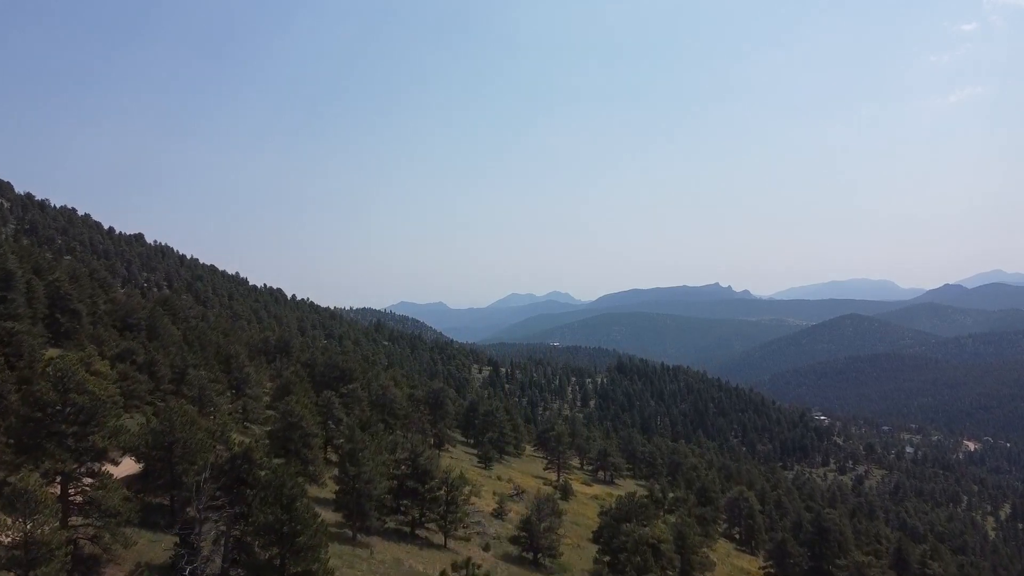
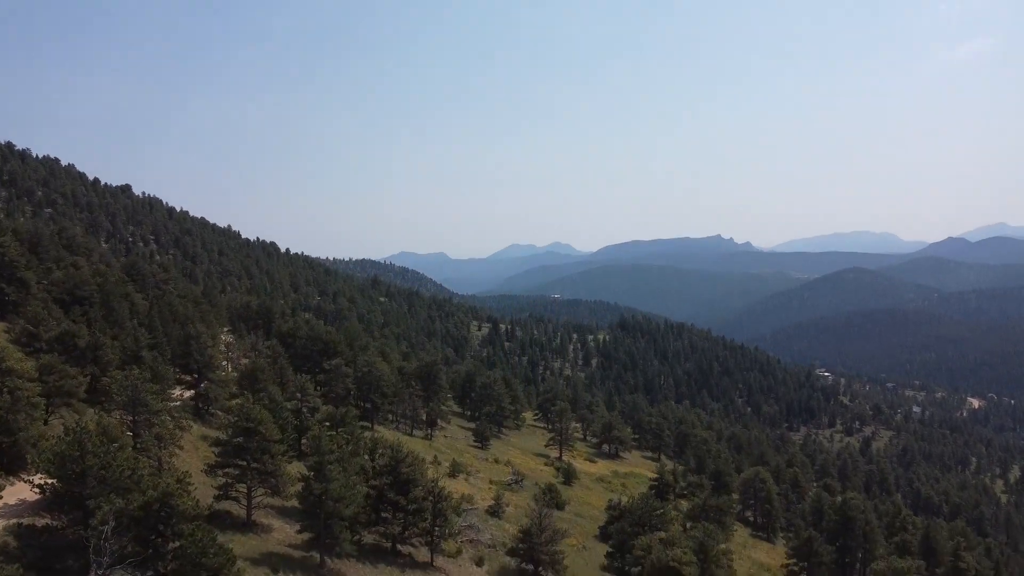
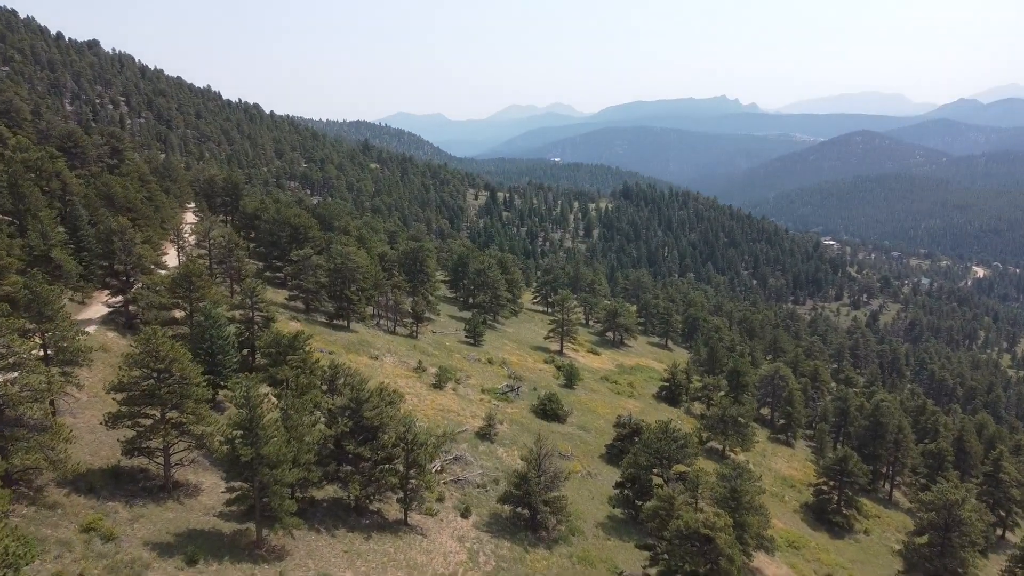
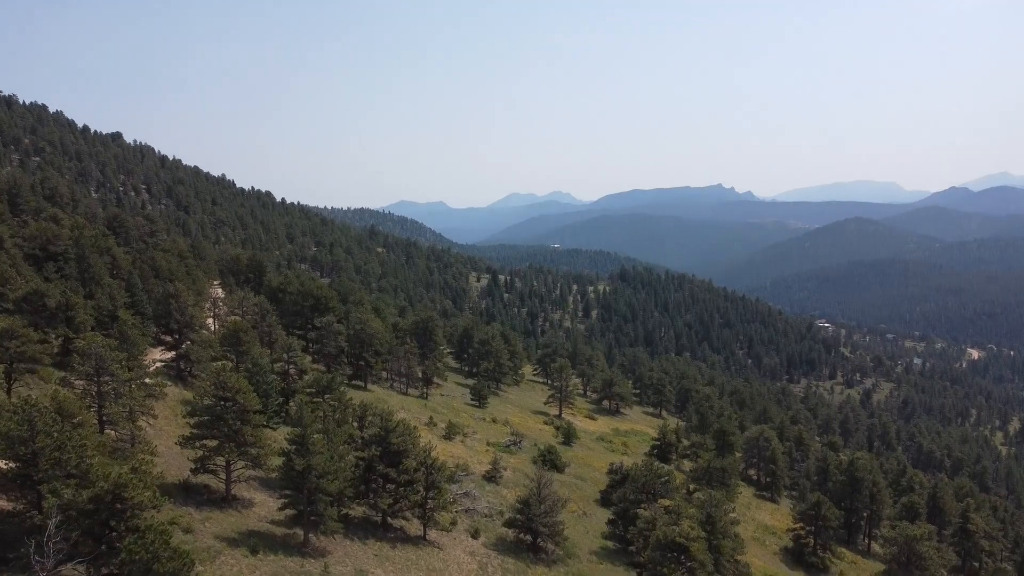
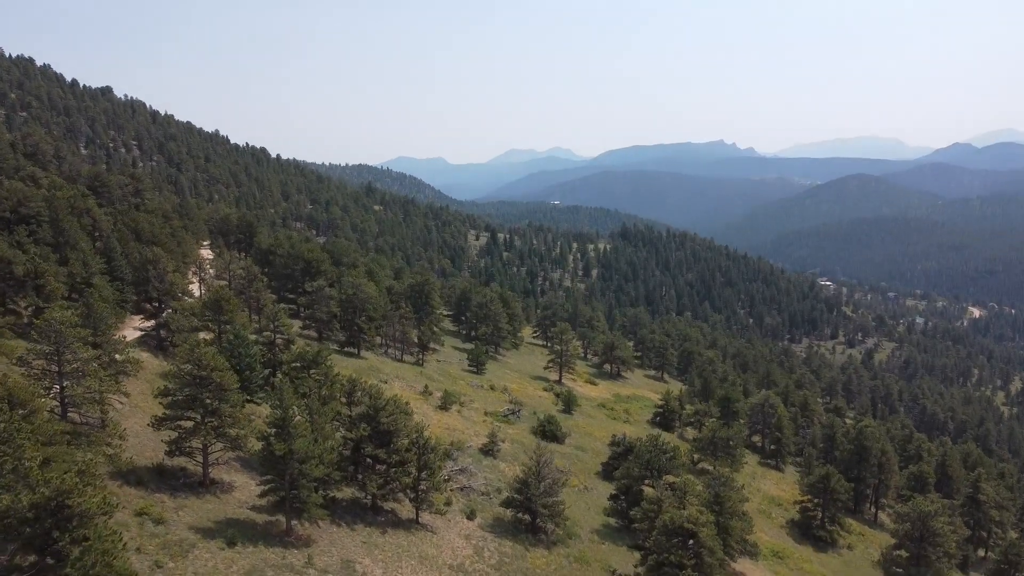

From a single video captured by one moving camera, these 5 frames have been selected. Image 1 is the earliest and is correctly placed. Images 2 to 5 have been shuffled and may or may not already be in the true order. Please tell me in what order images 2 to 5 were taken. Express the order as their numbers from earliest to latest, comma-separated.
2, 4, 5, 3
